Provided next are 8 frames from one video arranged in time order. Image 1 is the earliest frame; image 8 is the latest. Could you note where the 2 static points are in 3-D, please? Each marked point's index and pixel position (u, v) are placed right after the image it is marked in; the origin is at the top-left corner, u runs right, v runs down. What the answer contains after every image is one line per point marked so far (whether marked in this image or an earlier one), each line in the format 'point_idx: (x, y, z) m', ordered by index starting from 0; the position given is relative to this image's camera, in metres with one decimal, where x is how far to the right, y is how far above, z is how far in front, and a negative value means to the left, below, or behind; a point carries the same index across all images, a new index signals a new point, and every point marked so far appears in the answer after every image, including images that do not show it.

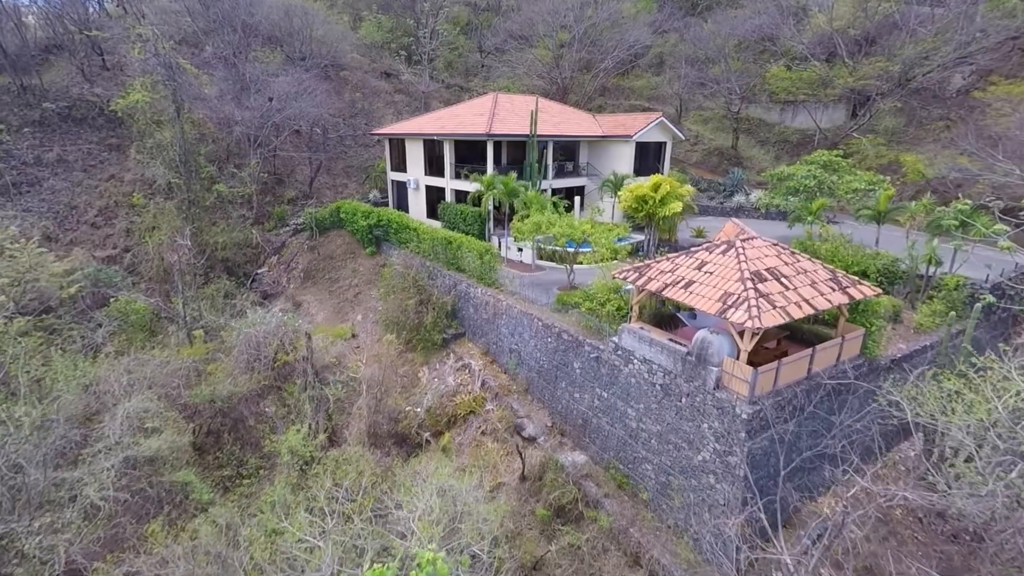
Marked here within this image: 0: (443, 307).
0: (-3.1, -0.9, +19.1) m
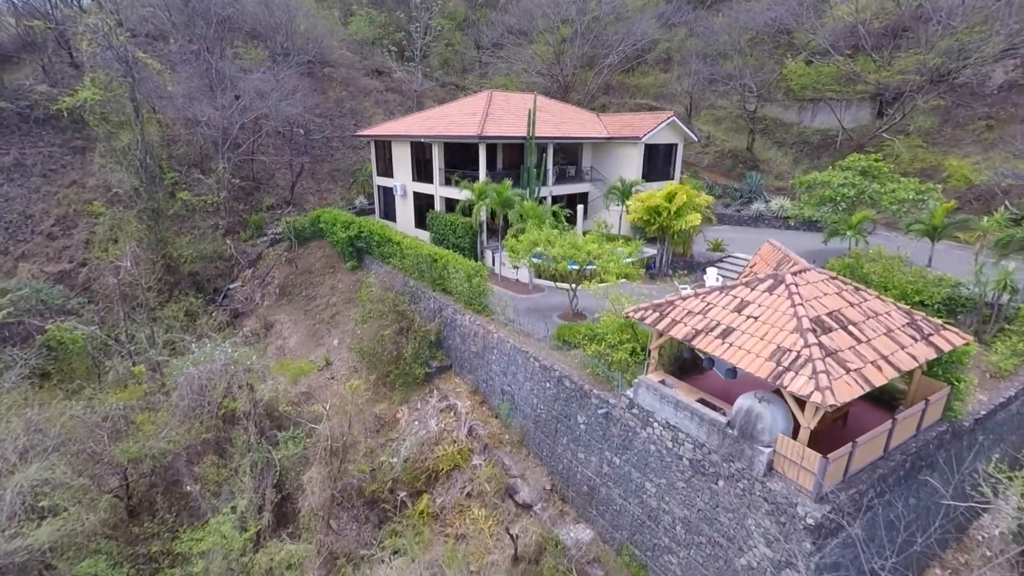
0: (-3.4, -1.9, +16.6) m
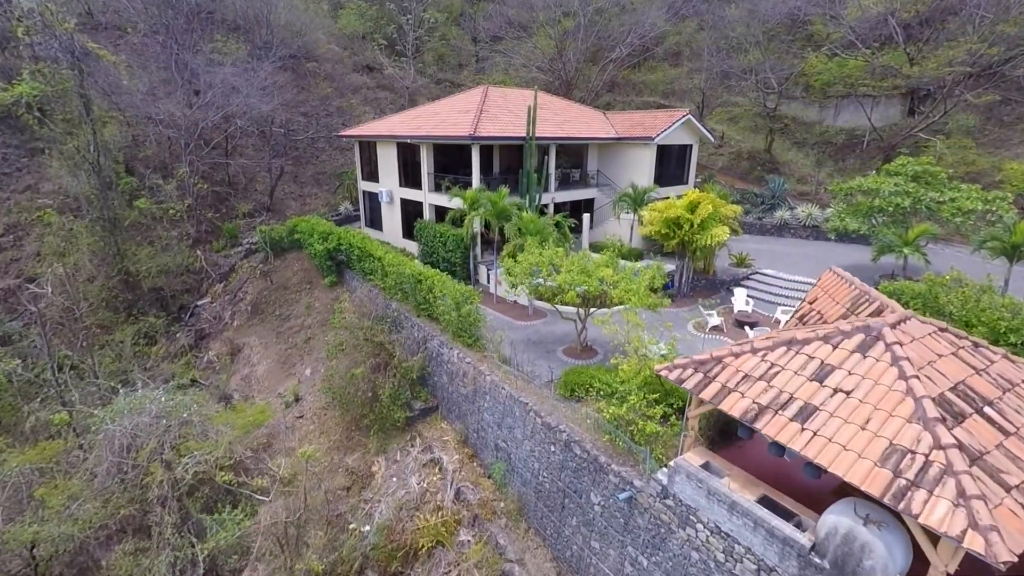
0: (-3.5, -2.9, +14.0) m
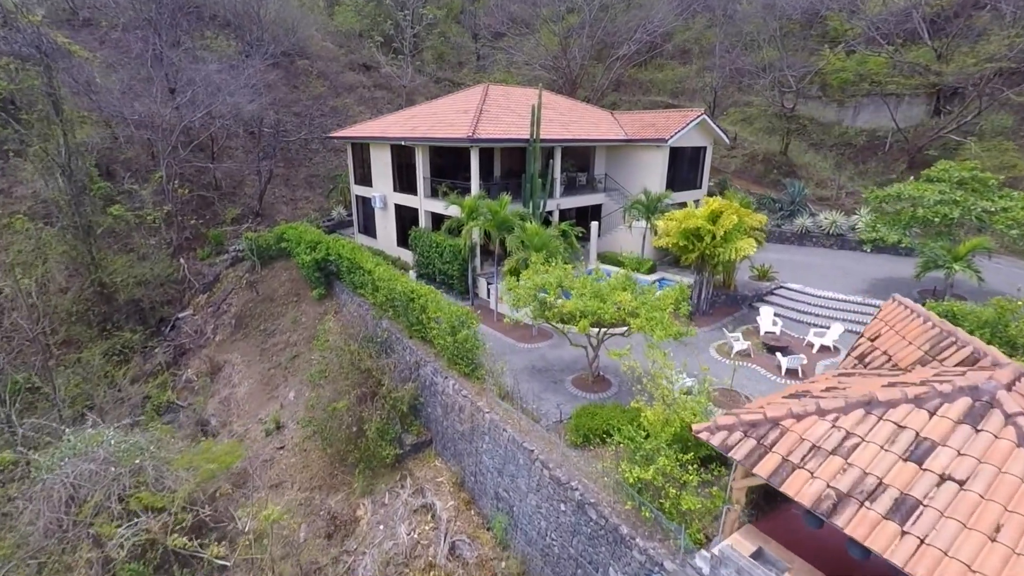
0: (-3.4, -3.5, +12.5) m
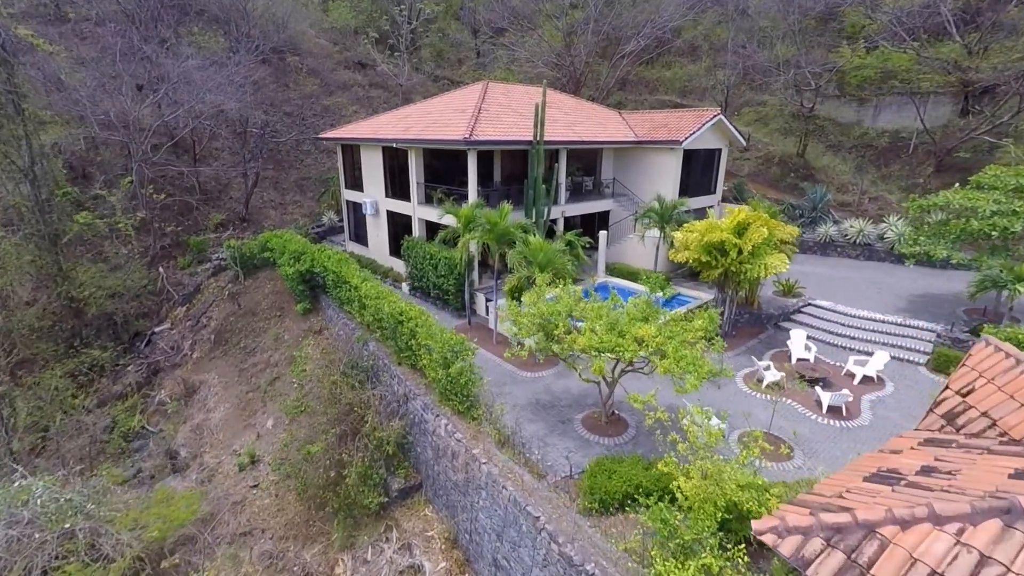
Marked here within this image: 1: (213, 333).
0: (-3.4, -4.1, +11.0) m
1: (-14.0, -2.1, +19.7) m
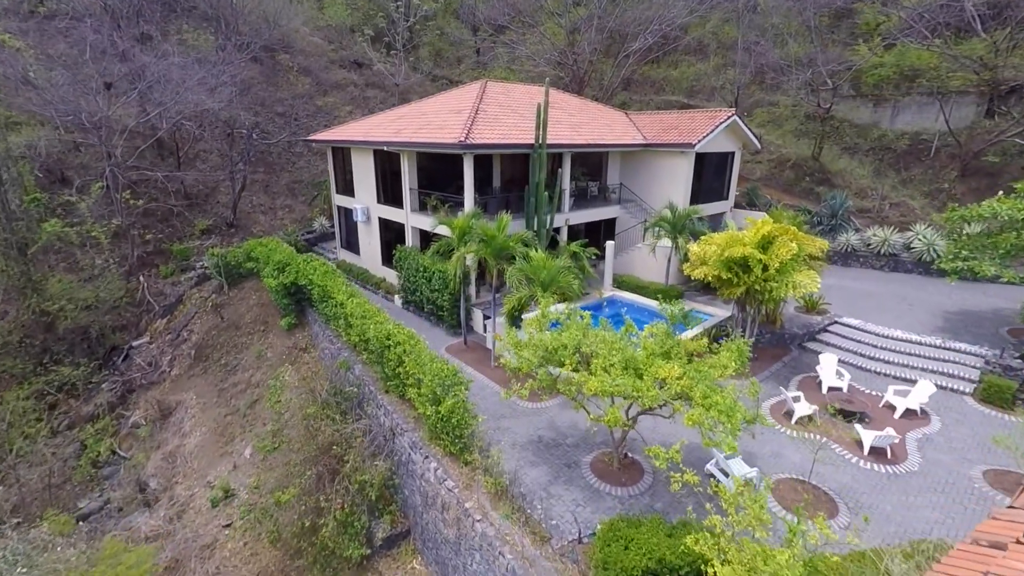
0: (-3.4, -4.6, +9.7) m
1: (-14.0, -2.6, +18.5) m
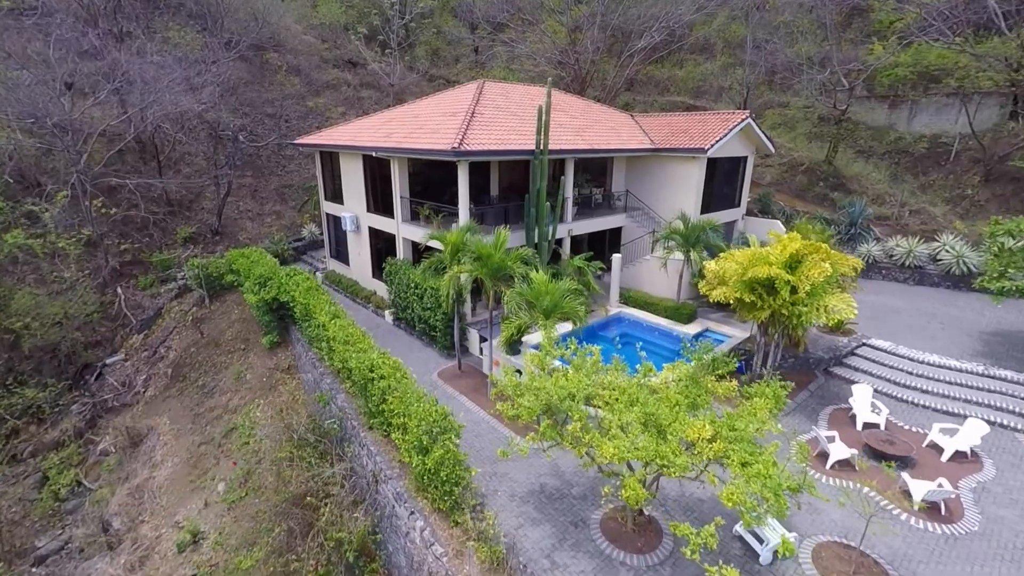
0: (-3.4, -5.2, +8.5) m
1: (-14.0, -3.2, +17.3) m
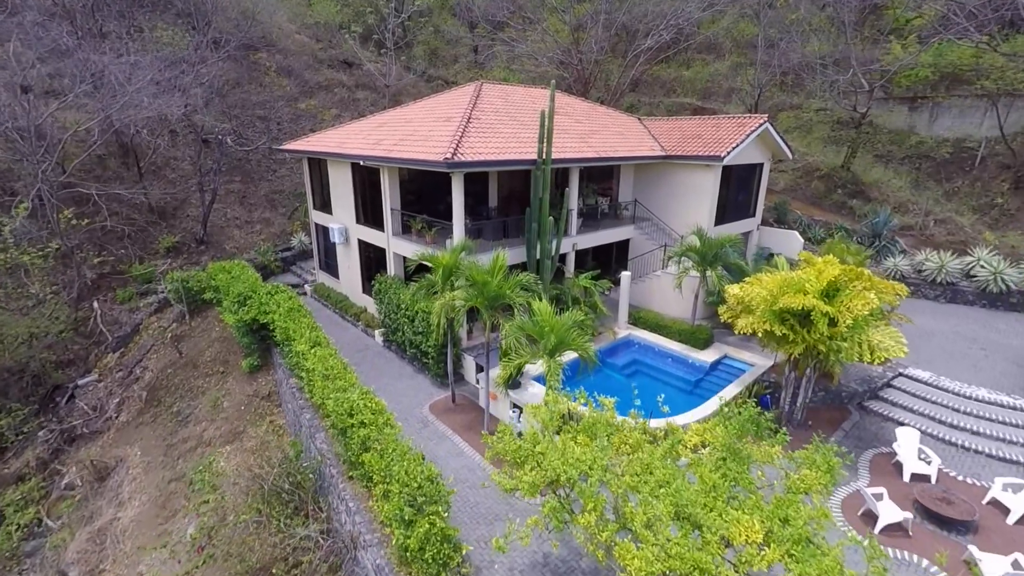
0: (-3.5, -5.9, +7.3) m
1: (-14.1, -3.9, +16.1) m
